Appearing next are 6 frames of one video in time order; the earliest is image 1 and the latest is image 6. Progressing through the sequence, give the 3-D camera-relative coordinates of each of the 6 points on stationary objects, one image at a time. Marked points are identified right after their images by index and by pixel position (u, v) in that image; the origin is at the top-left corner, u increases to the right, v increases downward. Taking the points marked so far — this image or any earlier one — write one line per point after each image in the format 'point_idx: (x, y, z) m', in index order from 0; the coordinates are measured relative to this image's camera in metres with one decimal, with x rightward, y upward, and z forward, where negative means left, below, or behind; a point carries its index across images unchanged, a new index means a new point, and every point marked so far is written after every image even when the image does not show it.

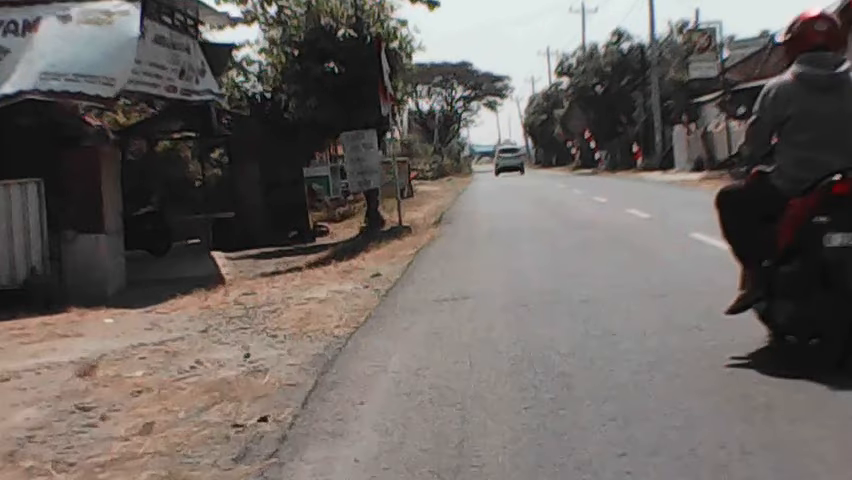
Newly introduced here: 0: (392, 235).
0: (-0.6, +0.1, +17.6) m
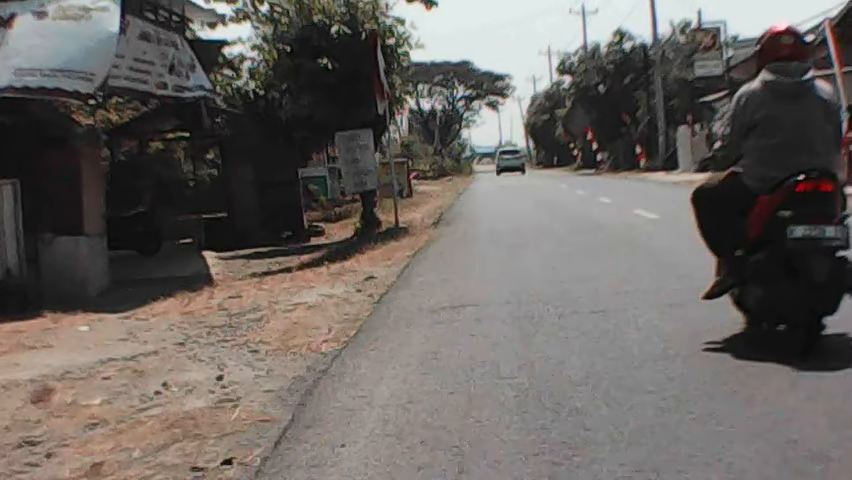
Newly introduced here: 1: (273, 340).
0: (-0.6, 0.0, +16.9) m
1: (-1.1, -0.7, +7.7) m
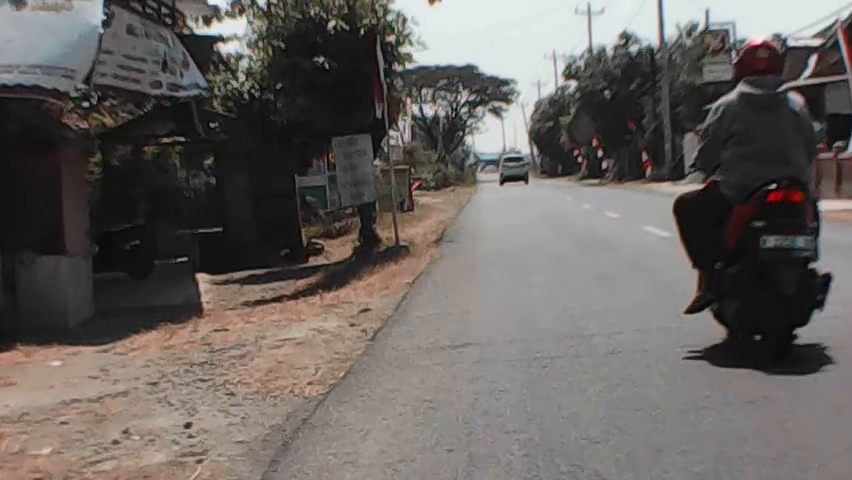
0: (-0.6, -0.3, +16.2) m
1: (-1.1, -0.9, +7.0) m
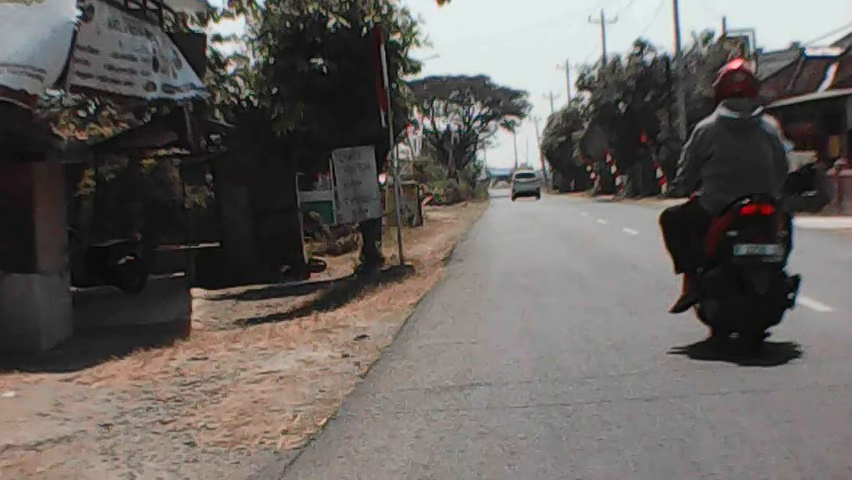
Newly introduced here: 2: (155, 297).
0: (-0.5, -0.5, +15.0) m
1: (-1.1, -1.0, +5.9) m
2: (-4.3, -0.9, +16.8) m
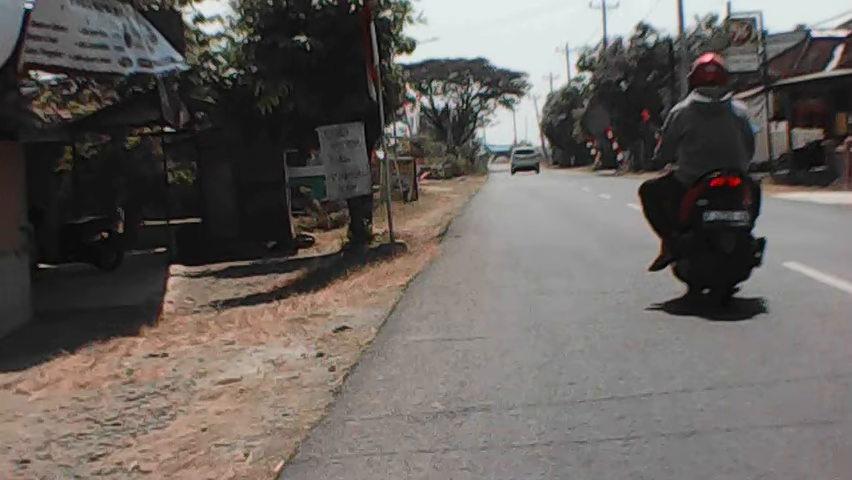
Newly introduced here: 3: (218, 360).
0: (-0.6, -0.2, +13.9) m
1: (-1.2, -1.0, +4.8) m
2: (-4.4, -0.6, +15.7) m
3: (-1.5, -0.9, +7.6) m
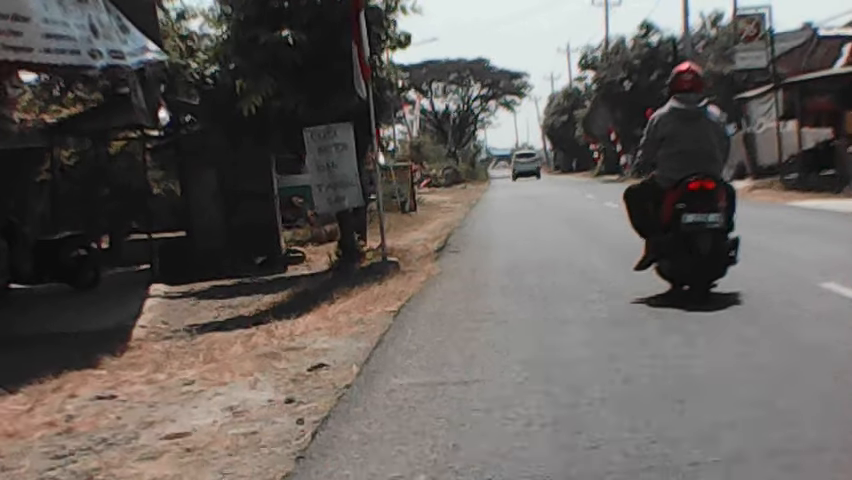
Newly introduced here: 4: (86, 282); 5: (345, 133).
0: (-0.6, -0.4, +12.8) m
1: (-1.3, -1.1, +3.6) m
2: (-4.4, -0.8, +14.5) m
3: (-1.5, -1.0, +6.4) m
4: (-4.9, -0.6, +15.3) m
5: (-1.0, +1.3, +12.9) m
